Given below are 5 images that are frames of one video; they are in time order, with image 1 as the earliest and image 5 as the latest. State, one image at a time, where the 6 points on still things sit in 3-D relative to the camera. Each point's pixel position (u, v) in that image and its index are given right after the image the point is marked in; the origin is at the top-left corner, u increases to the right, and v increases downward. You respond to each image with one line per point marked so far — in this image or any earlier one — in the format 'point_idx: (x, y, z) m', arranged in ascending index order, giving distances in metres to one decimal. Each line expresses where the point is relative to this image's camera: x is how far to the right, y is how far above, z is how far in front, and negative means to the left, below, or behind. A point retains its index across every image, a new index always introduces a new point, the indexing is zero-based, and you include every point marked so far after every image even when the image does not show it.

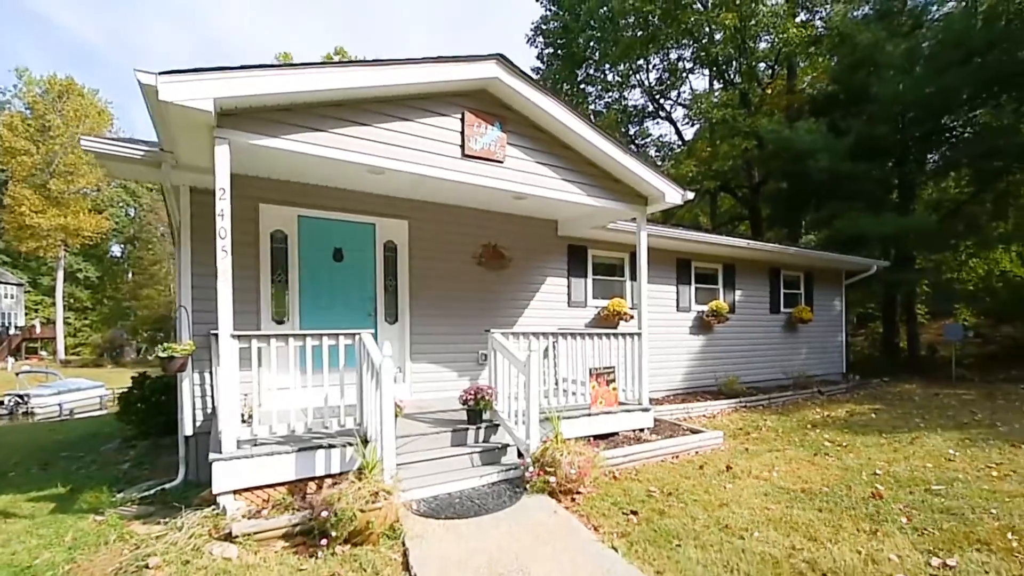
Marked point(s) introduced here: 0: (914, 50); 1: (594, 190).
0: (+9.1, +5.4, +12.2) m
1: (+0.9, +1.0, +5.7) m
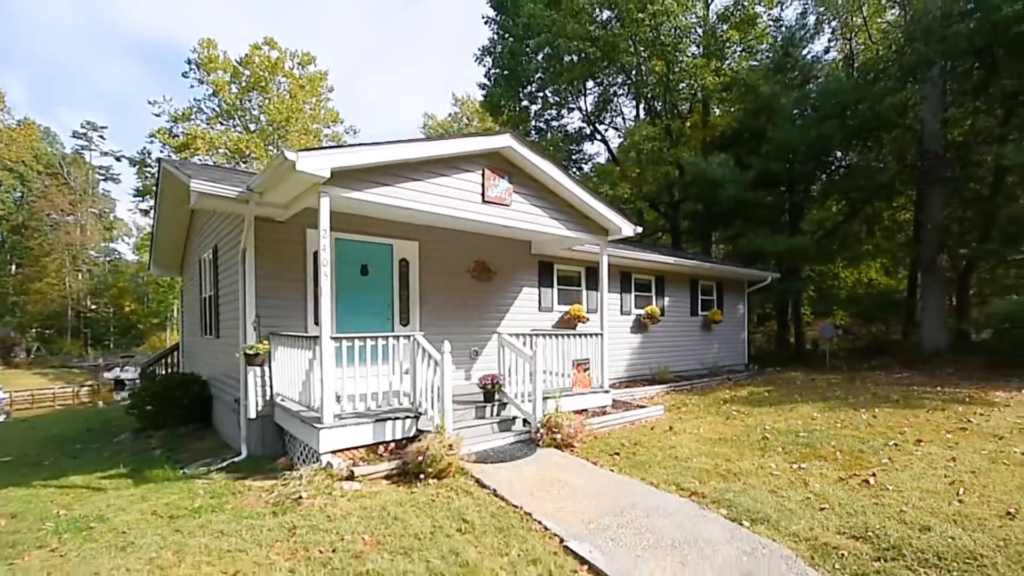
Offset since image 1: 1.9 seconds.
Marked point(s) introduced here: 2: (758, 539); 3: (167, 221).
0: (+8.1, +5.2, +15.0) m
1: (+0.8, +0.9, +7.4) m
2: (+1.4, -1.5, +3.2) m
3: (-6.9, +1.4, +10.7) m
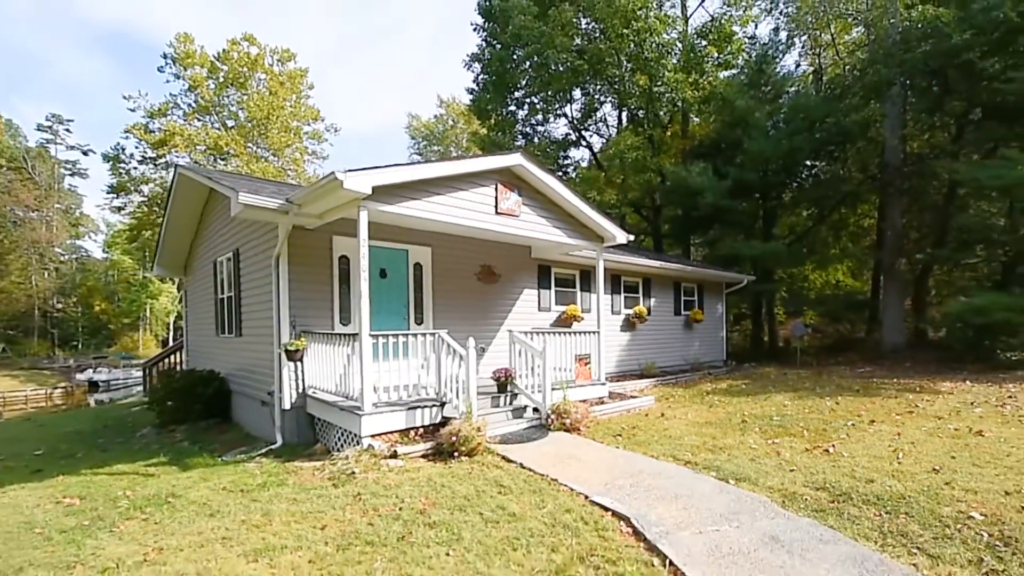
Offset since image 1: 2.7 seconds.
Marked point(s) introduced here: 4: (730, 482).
0: (+7.8, +5.2, +16.1) m
1: (+0.9, +0.8, +8.2) m
2: (+1.7, -1.5, +4.0) m
3: (-7.0, +1.4, +11.2) m
4: (+1.7, -1.5, +4.2) m
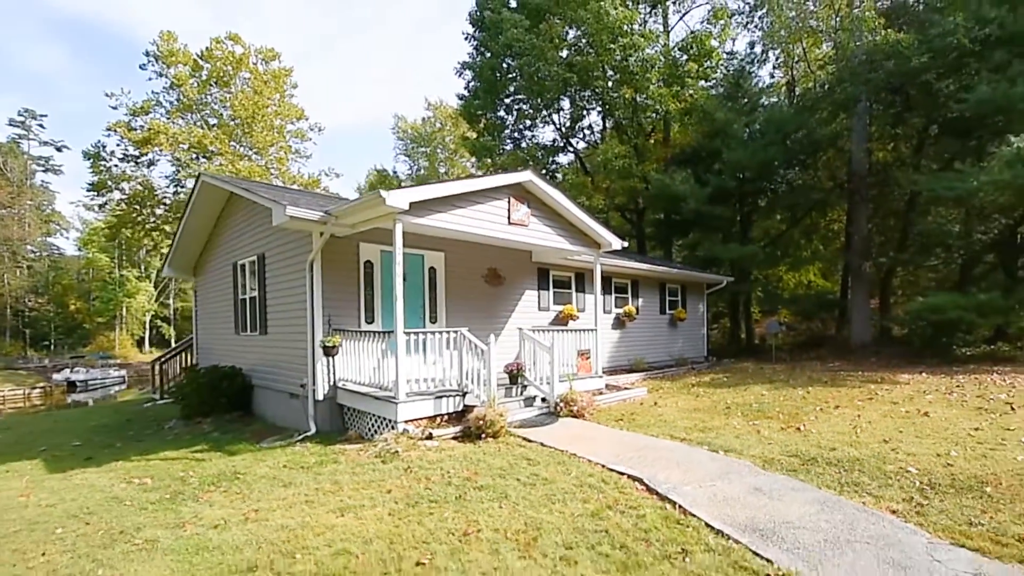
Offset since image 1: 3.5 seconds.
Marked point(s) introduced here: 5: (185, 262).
0: (+7.7, +5.2, +17.2) m
1: (+1.0, +0.8, +9.0) m
2: (+2.0, -1.6, +4.9) m
3: (-7.0, +1.4, +11.7) m
4: (+2.0, -1.6, +5.1) m
5: (-8.0, +0.7, +13.2) m
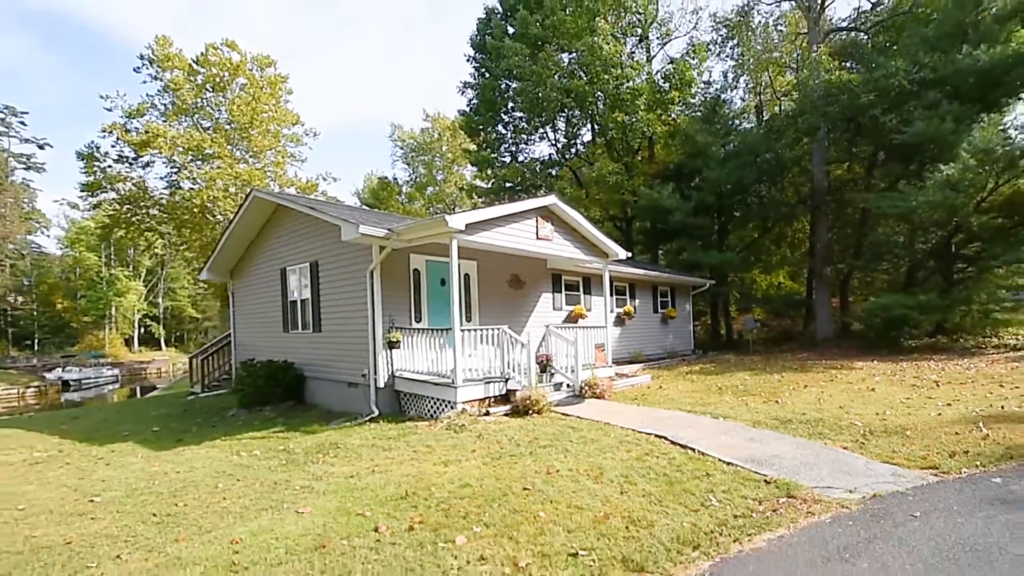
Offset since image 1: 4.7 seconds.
0: (+7.8, +5.3, +18.9) m
1: (+1.5, +0.8, +10.5) m
2: (+2.6, -1.6, +6.4) m
3: (-6.6, +1.3, +12.9) m
4: (+2.6, -1.6, +6.7) m
5: (-7.7, +0.6, +14.4) m
